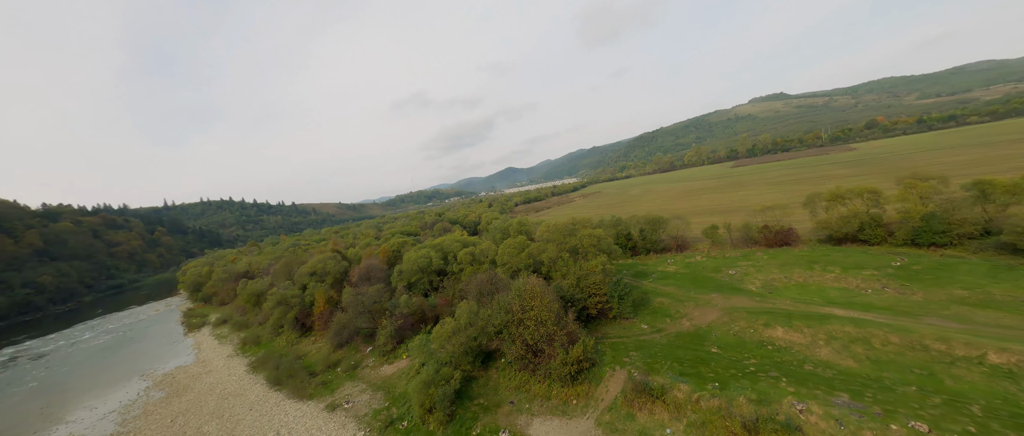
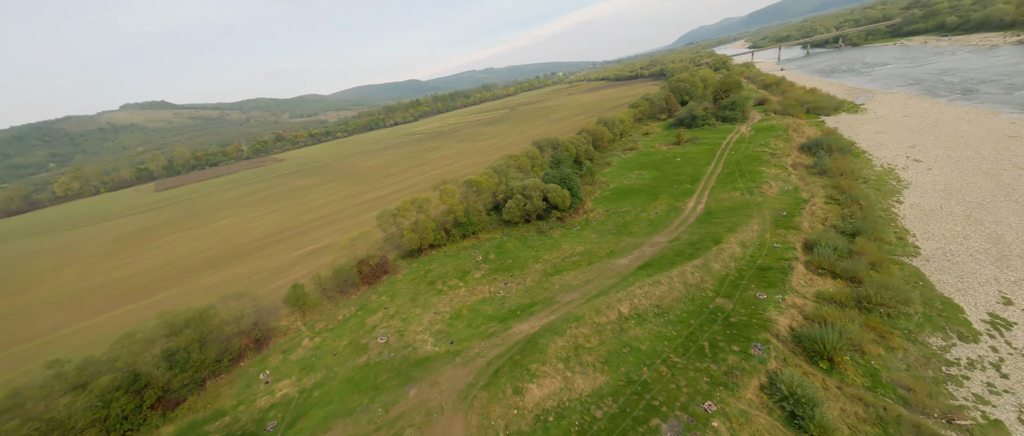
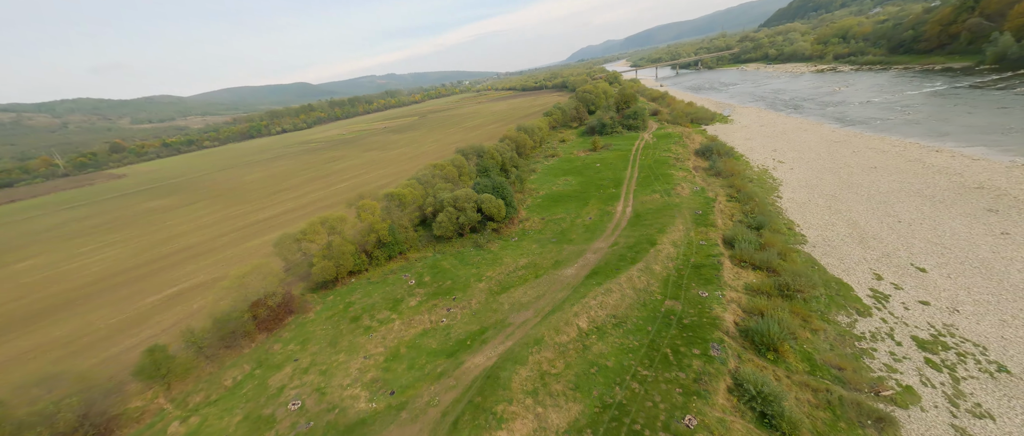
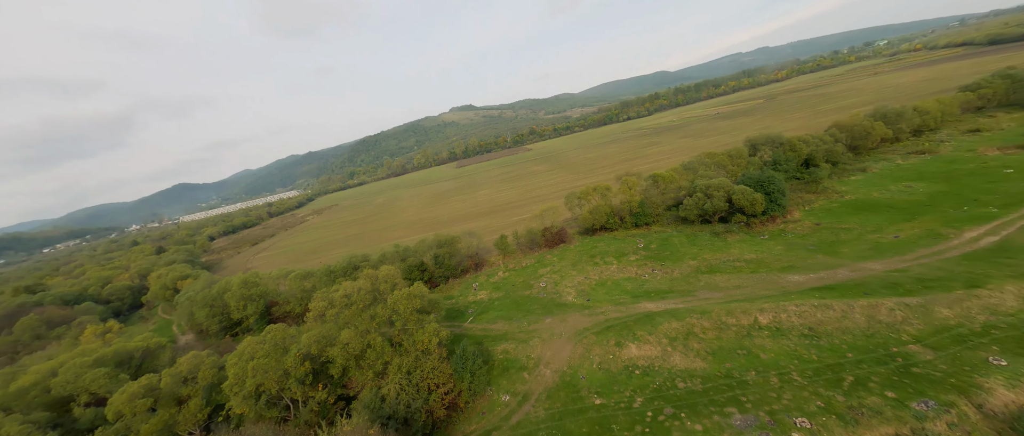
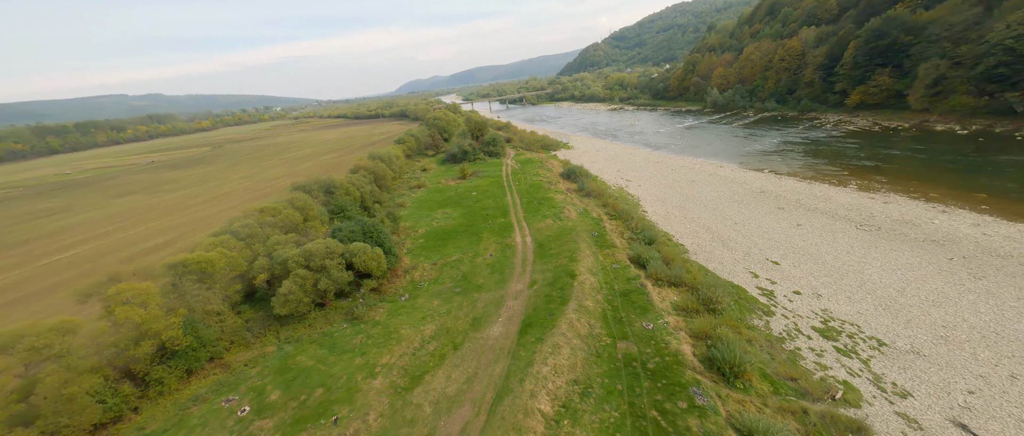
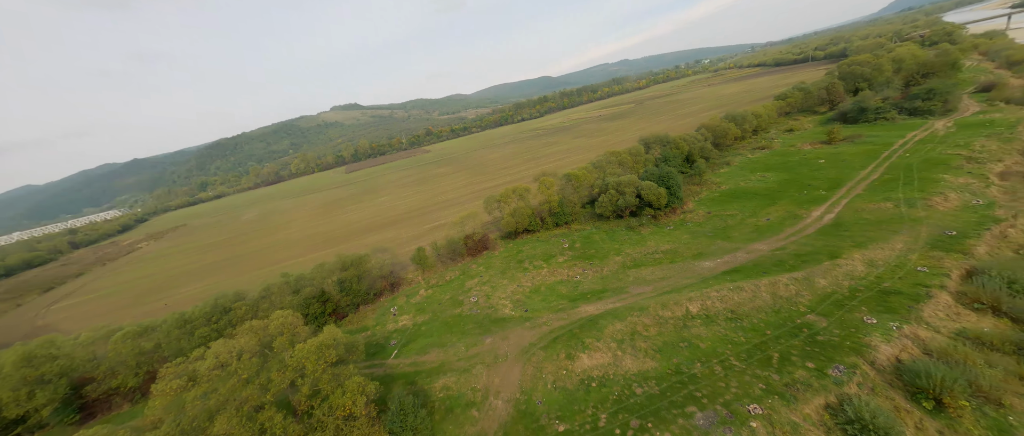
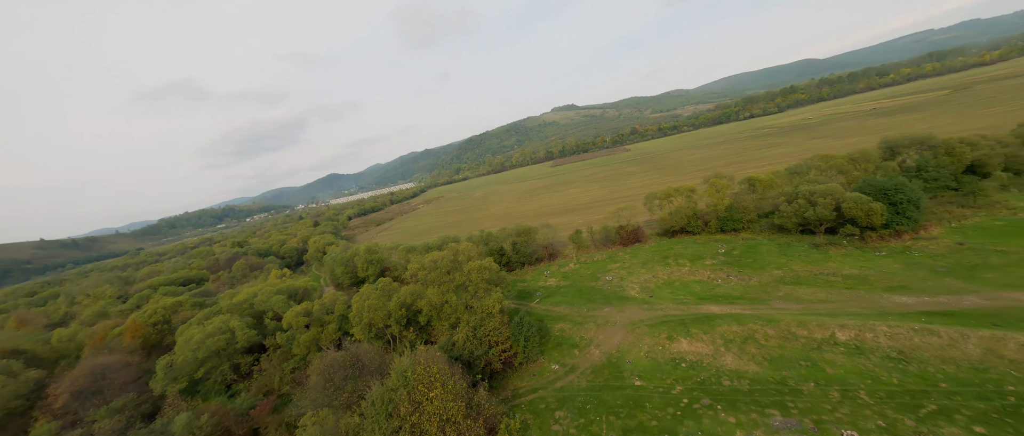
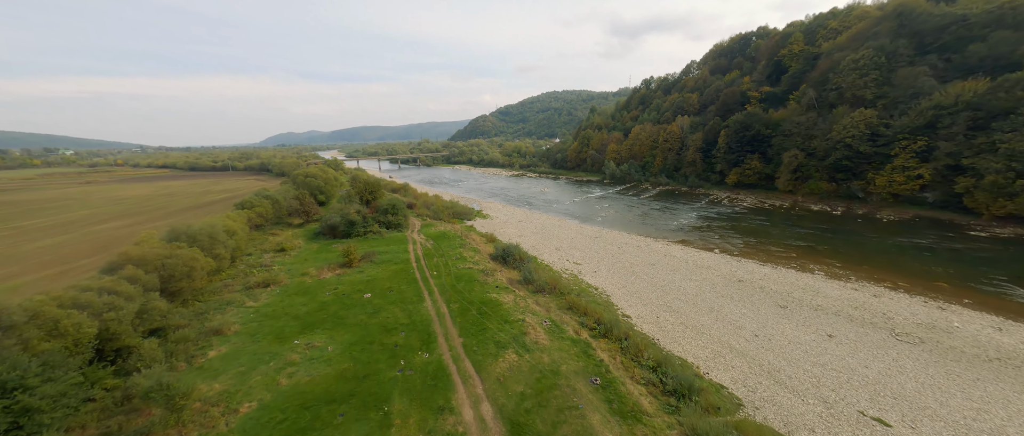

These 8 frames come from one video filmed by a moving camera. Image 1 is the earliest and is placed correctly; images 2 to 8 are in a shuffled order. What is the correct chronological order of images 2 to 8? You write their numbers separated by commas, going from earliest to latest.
7, 4, 6, 2, 3, 5, 8
